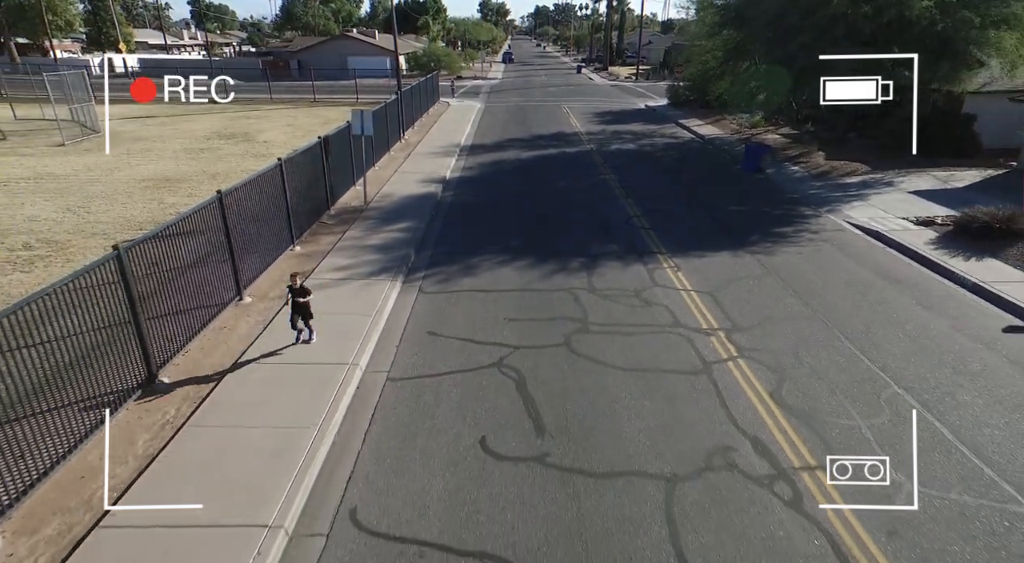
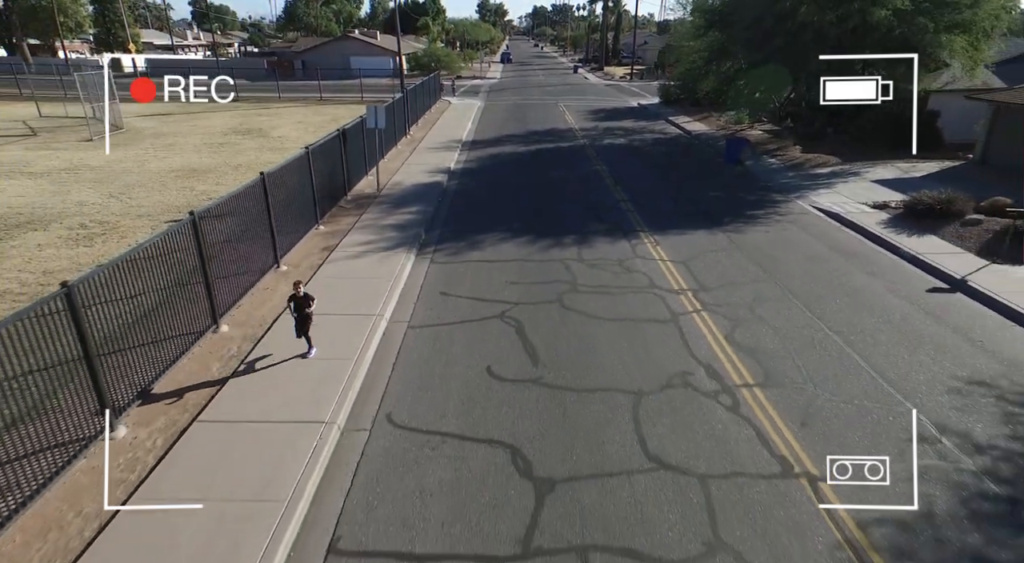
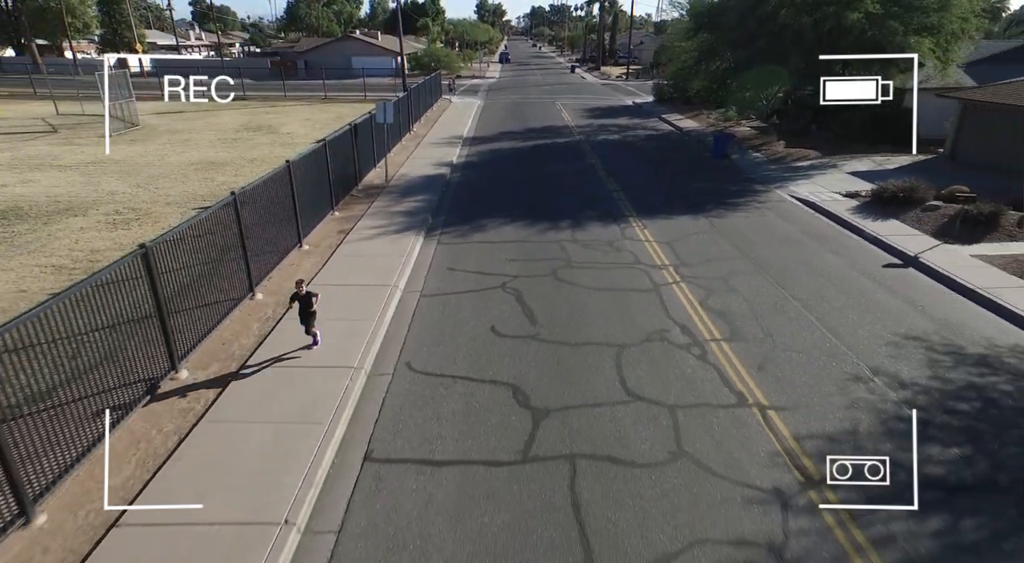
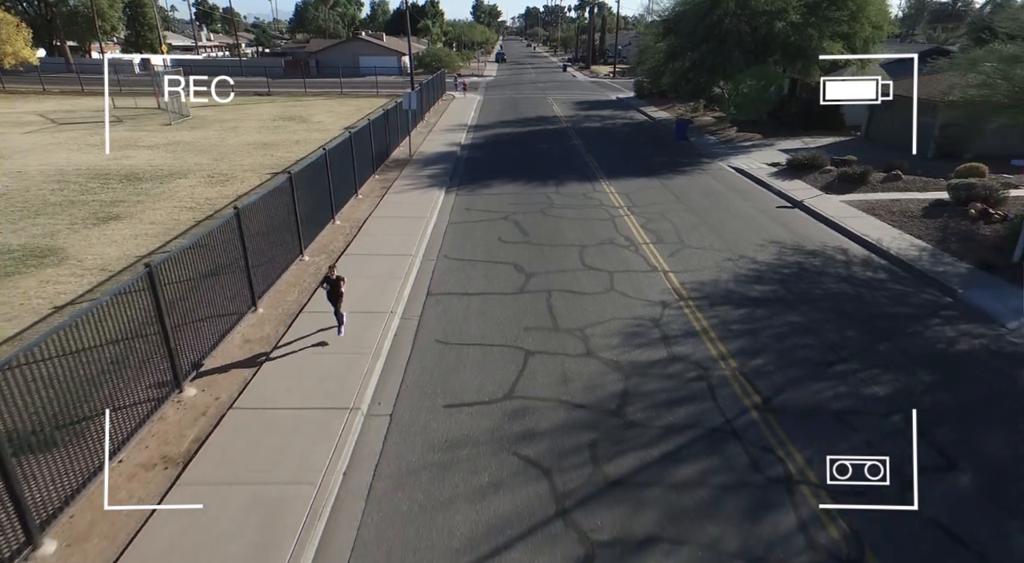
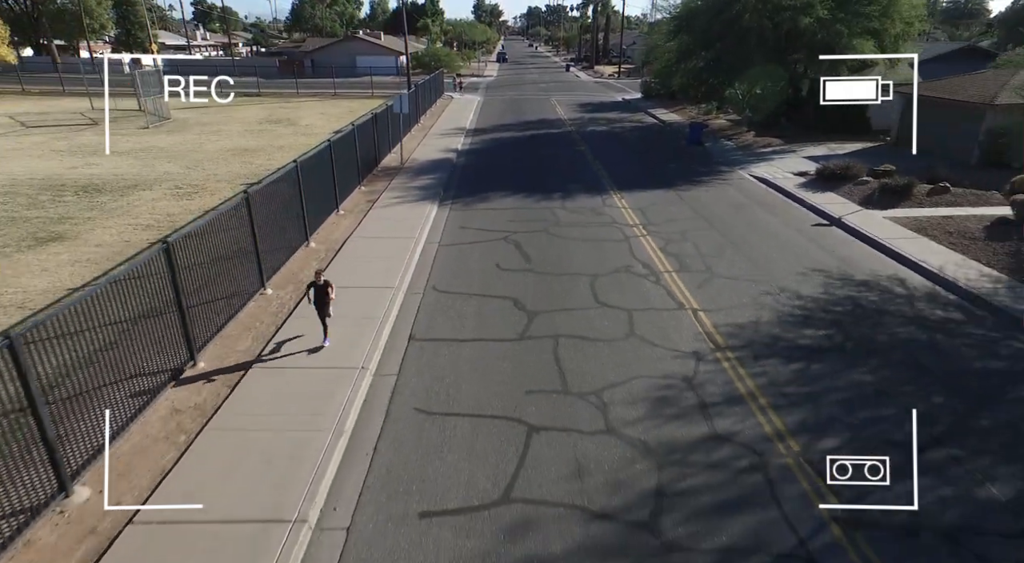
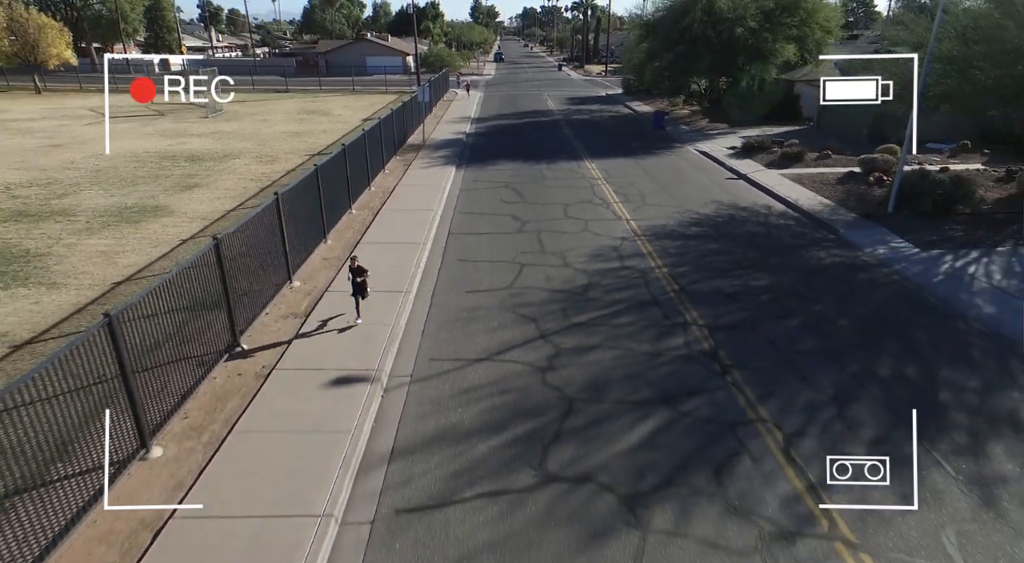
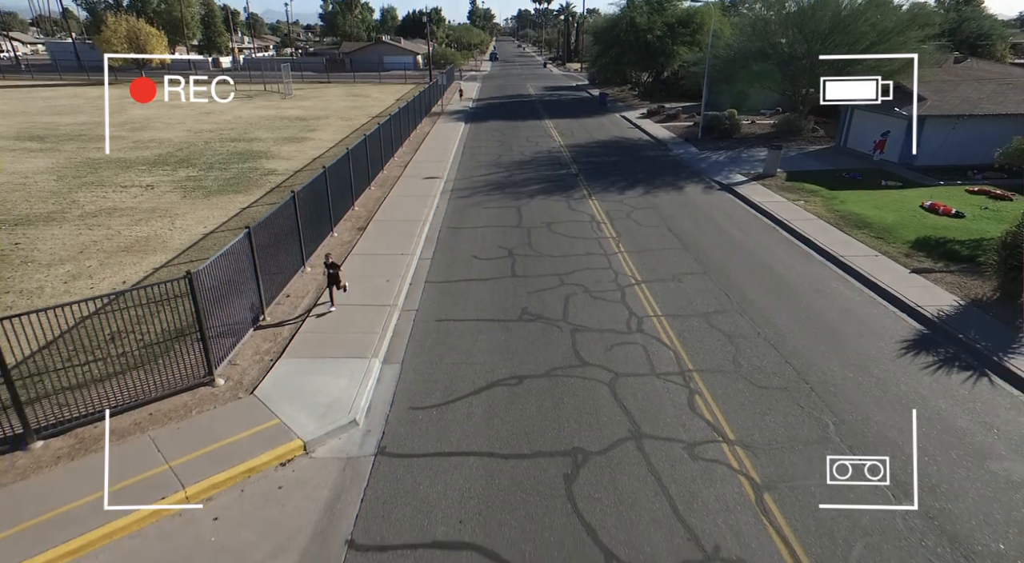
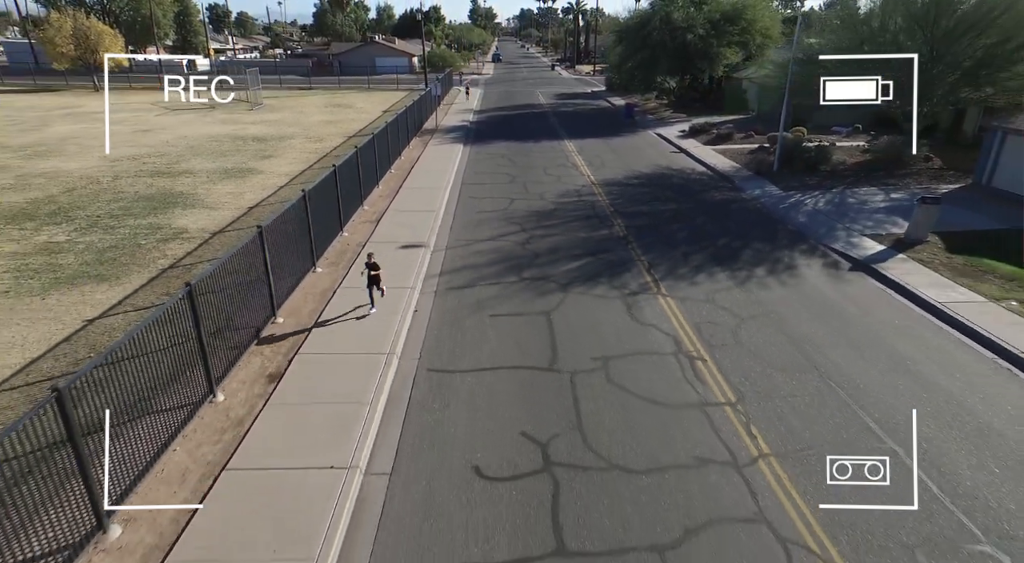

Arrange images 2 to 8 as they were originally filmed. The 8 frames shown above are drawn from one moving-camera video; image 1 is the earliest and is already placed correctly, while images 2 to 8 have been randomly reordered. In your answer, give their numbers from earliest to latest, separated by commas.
2, 3, 5, 4, 6, 8, 7
